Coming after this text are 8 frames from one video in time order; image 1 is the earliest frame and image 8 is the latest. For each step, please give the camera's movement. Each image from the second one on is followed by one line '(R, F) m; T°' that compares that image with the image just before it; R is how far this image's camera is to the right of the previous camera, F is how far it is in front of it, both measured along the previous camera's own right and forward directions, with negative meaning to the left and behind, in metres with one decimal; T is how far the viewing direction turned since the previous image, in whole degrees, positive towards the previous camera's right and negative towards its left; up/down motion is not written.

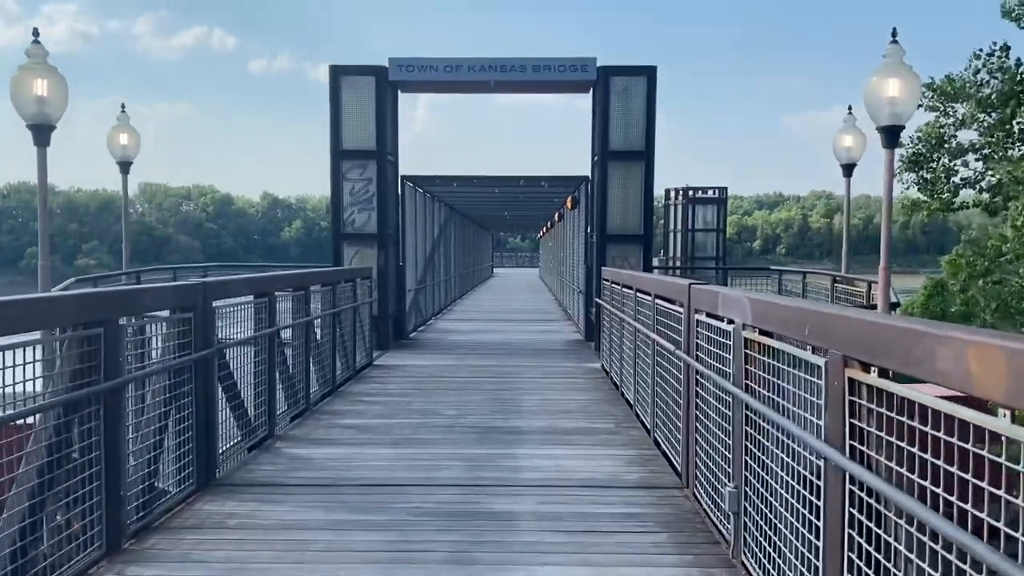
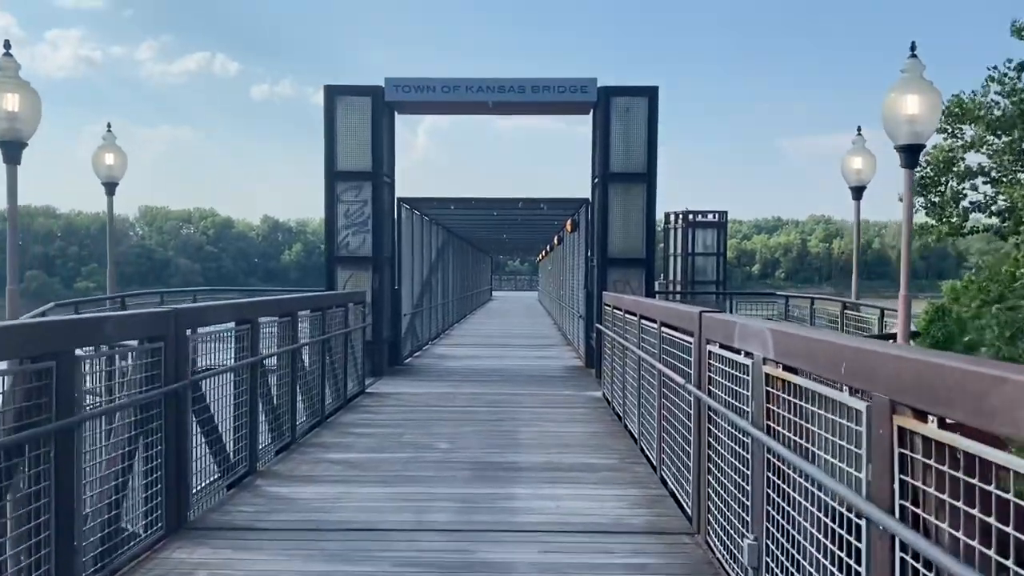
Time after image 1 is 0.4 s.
(0.0, +0.3) m; 0°
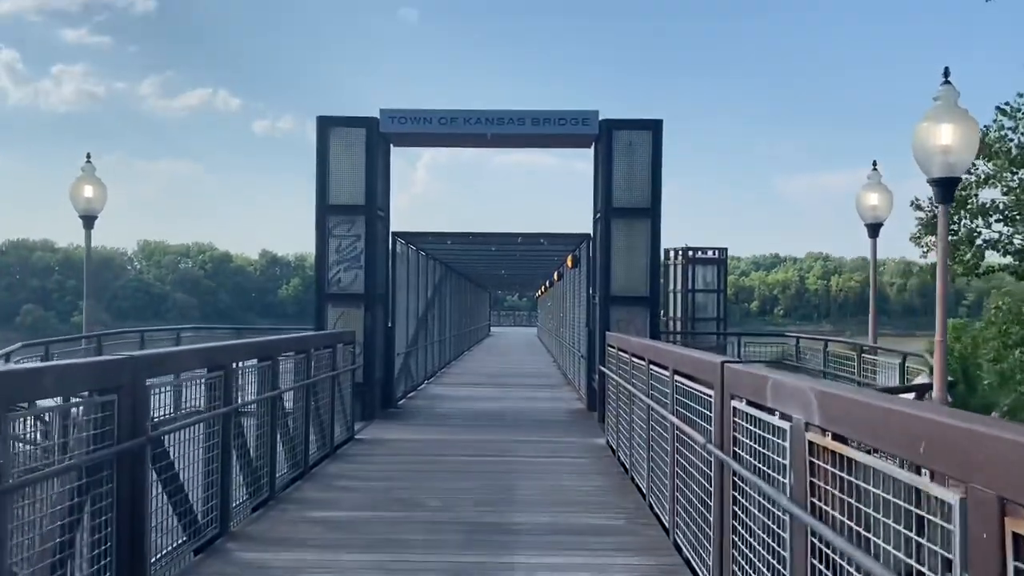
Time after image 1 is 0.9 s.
(0.0, +0.5) m; 0°
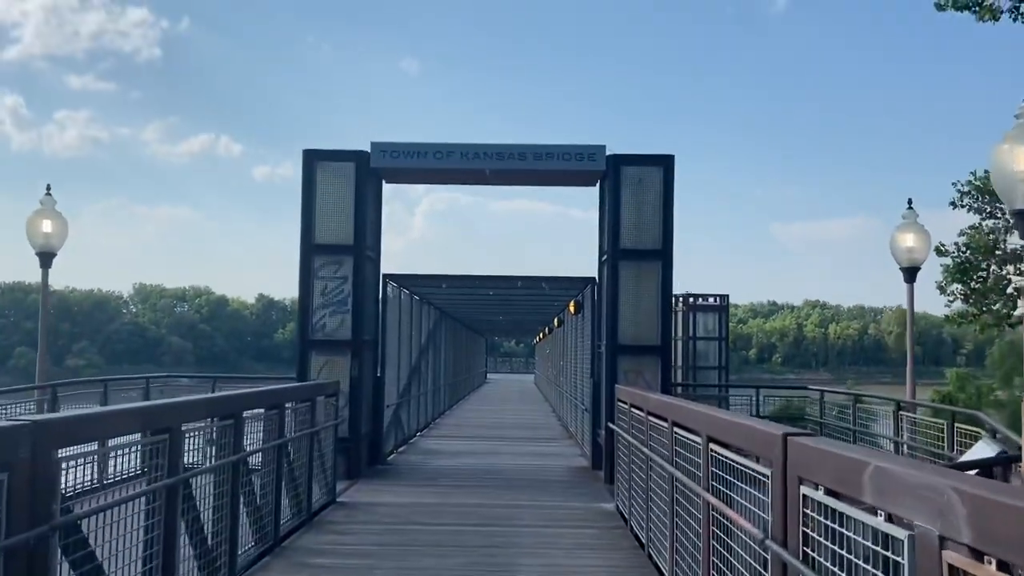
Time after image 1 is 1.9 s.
(0.0, +0.8) m; 0°
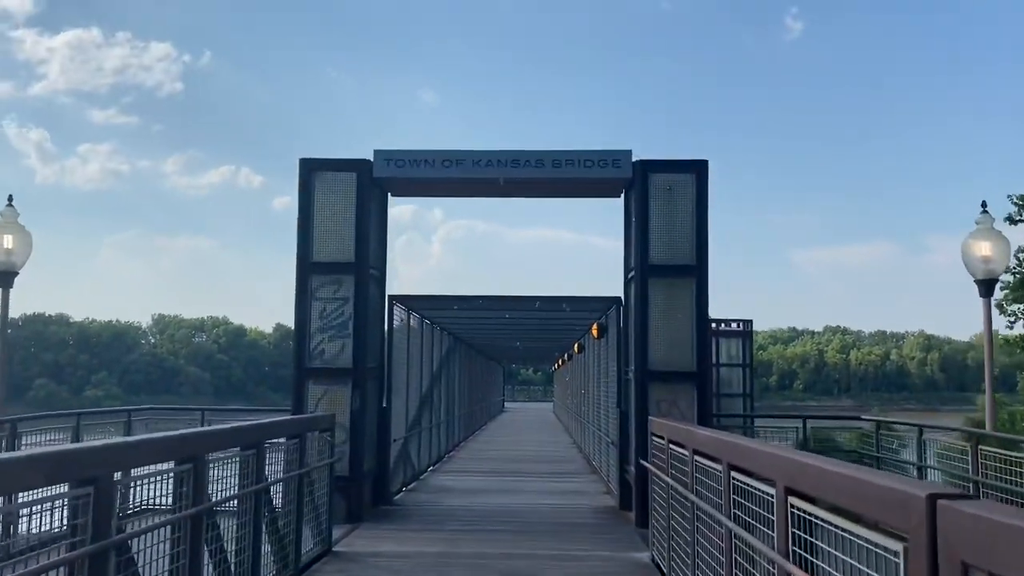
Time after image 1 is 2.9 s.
(0.0, +0.9) m; -1°
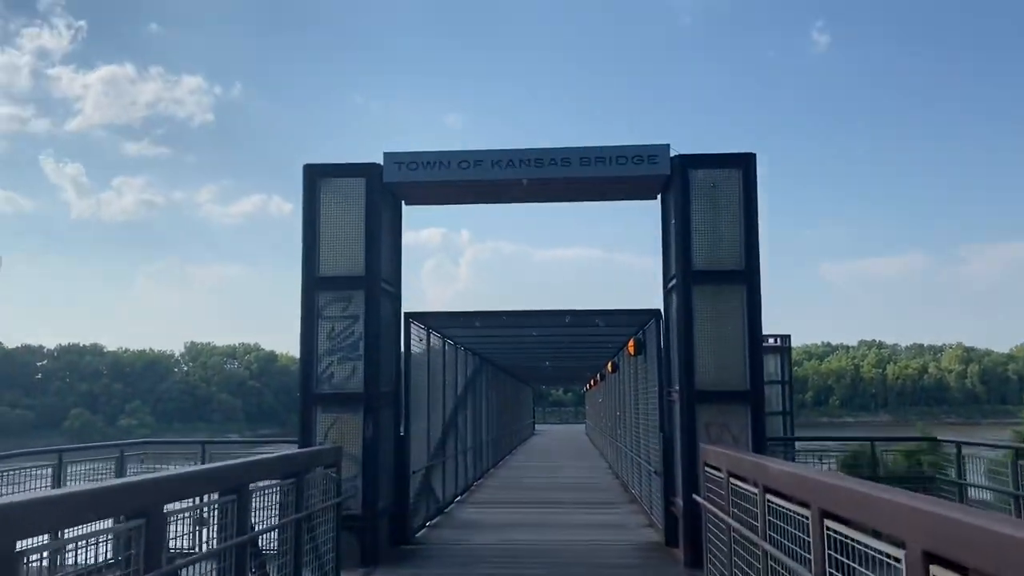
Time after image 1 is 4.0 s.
(0.0, +0.9) m; -2°
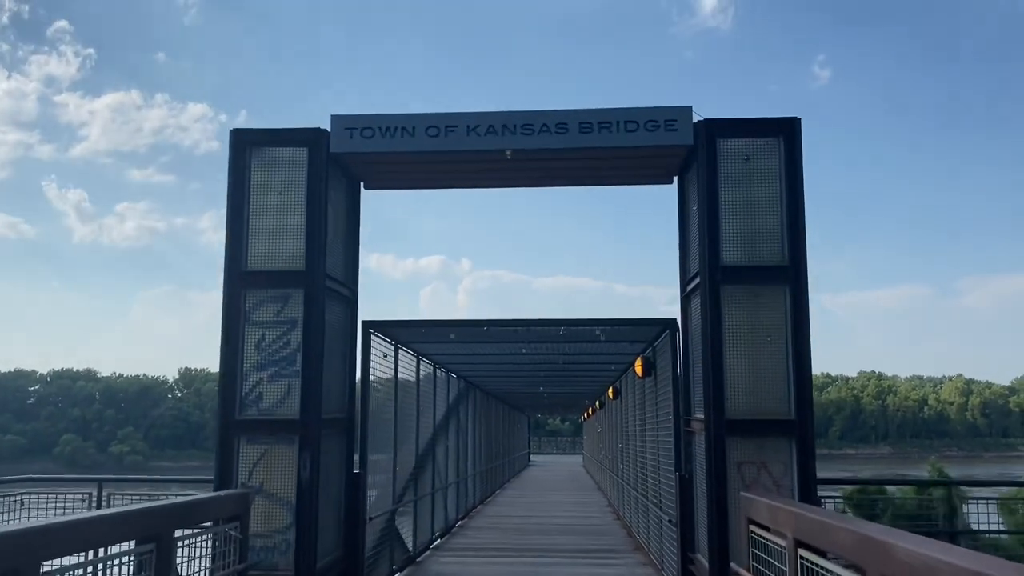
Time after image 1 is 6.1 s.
(+0.1, +1.7) m; 0°
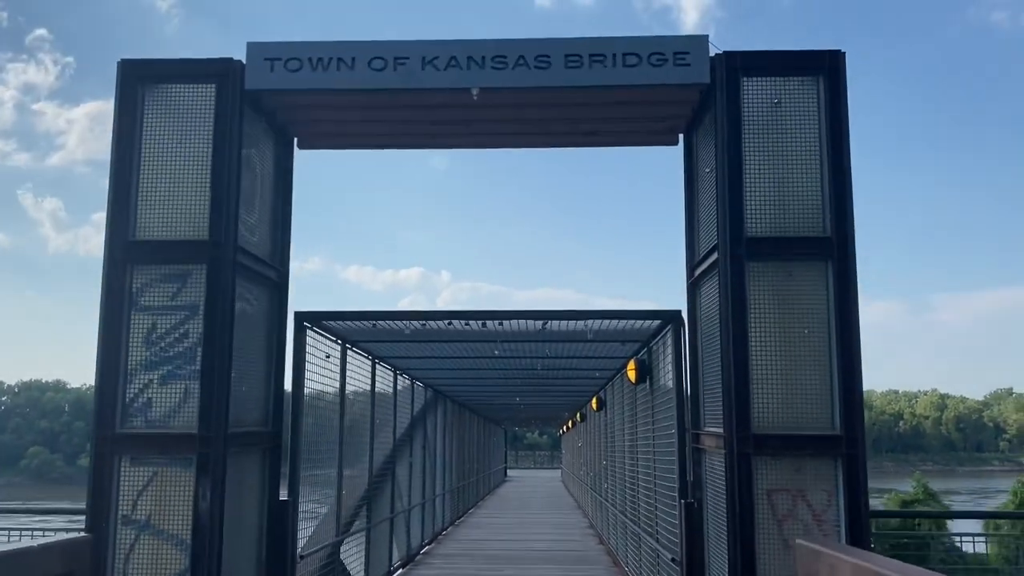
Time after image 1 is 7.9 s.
(+0.1, +1.4) m; +1°
